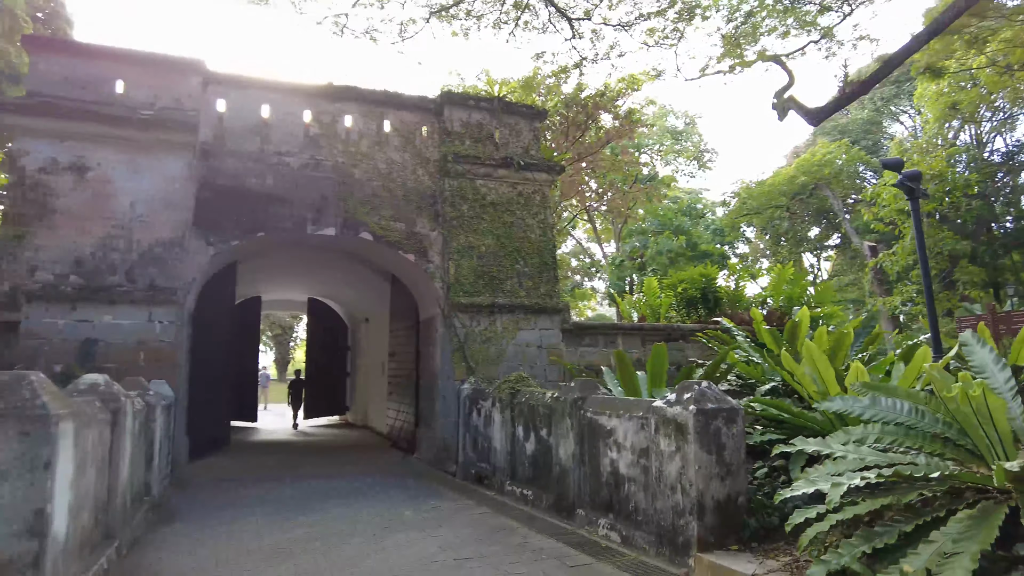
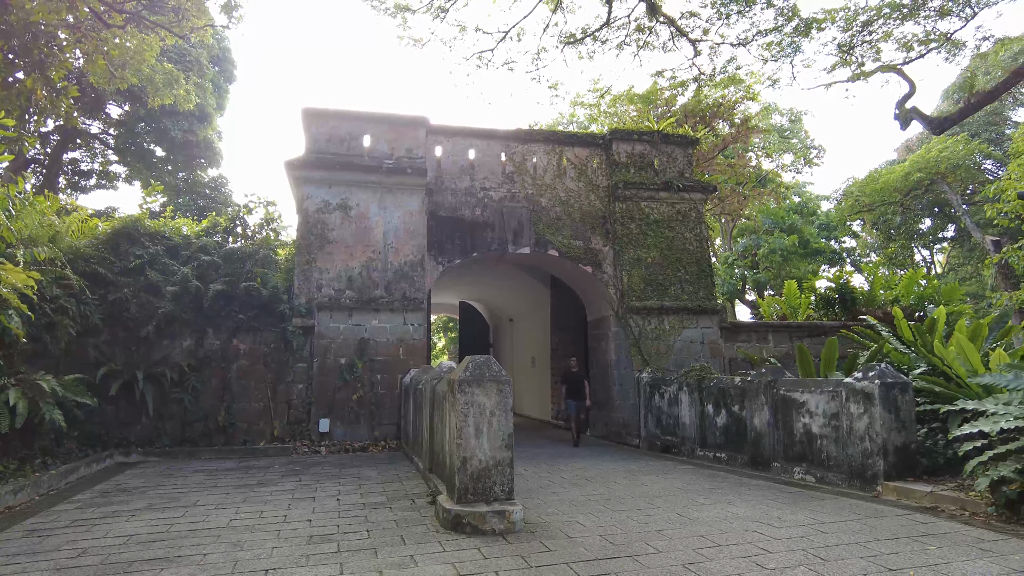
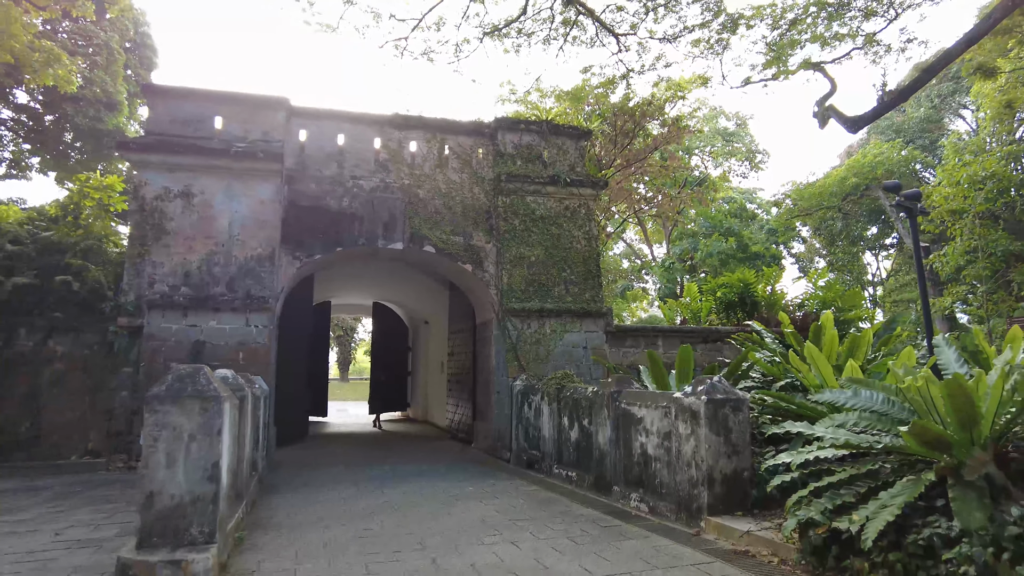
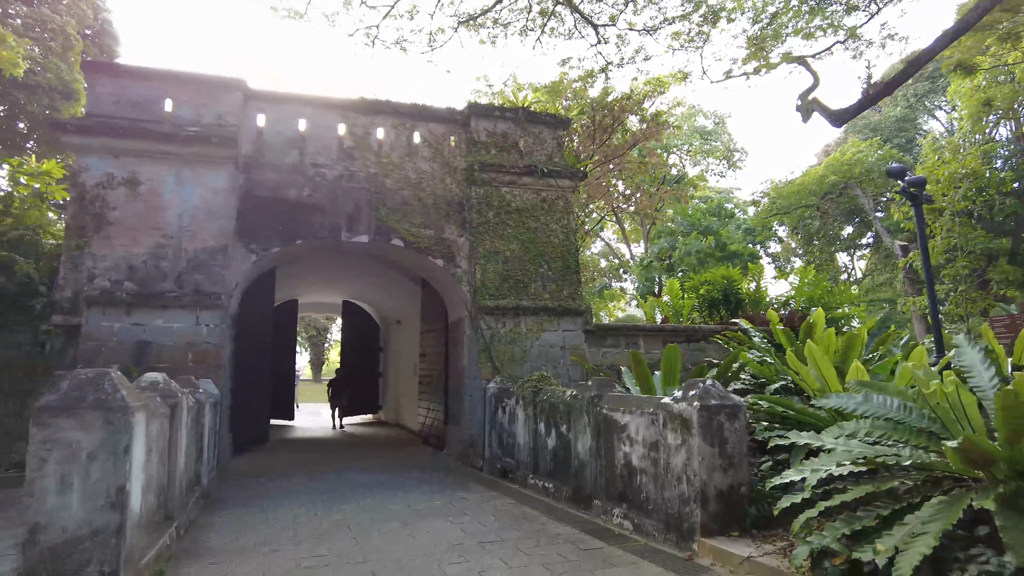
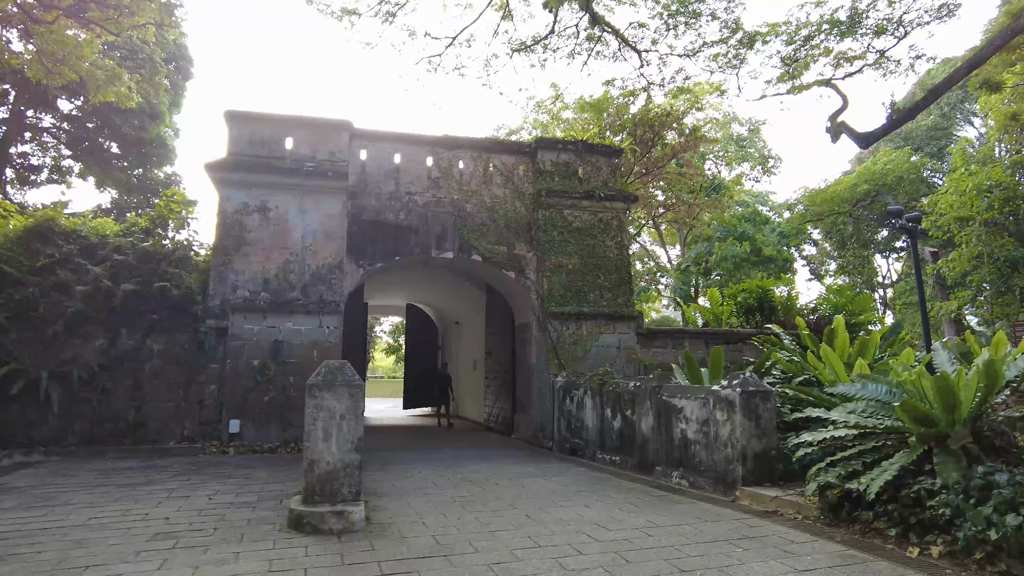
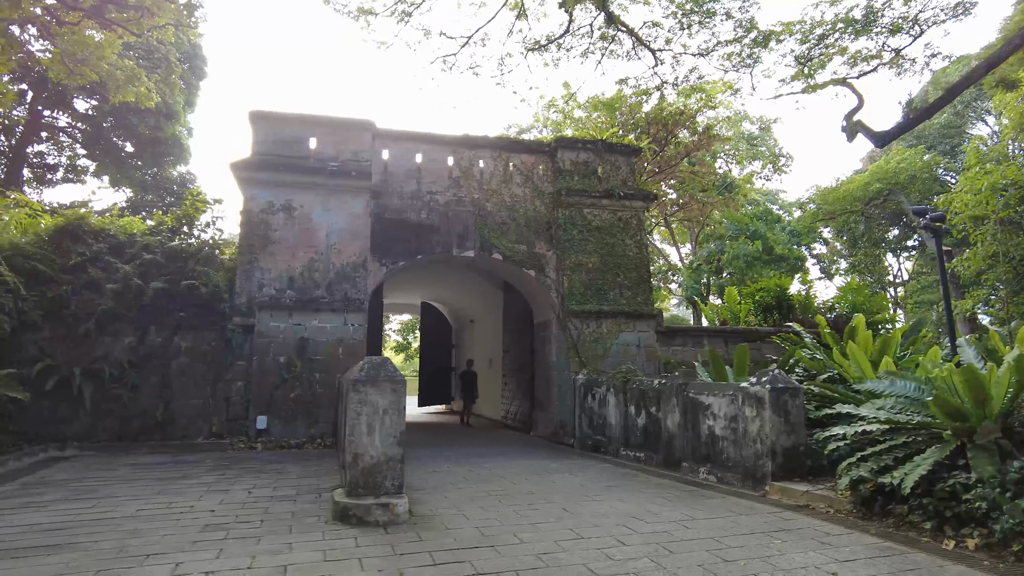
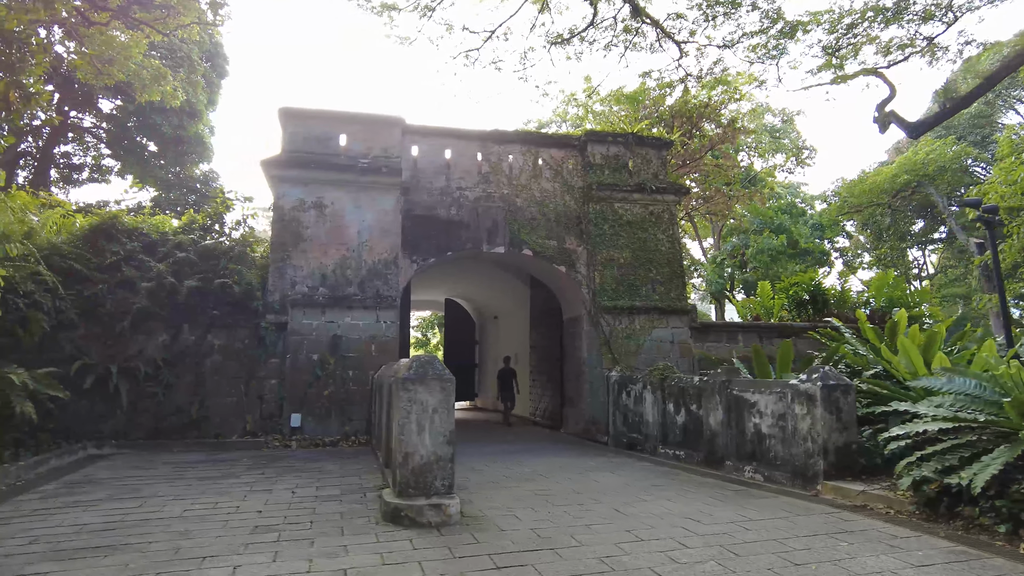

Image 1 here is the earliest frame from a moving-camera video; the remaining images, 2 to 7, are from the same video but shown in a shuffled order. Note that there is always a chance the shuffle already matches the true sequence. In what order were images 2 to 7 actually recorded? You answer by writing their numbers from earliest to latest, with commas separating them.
4, 3, 5, 6, 7, 2
